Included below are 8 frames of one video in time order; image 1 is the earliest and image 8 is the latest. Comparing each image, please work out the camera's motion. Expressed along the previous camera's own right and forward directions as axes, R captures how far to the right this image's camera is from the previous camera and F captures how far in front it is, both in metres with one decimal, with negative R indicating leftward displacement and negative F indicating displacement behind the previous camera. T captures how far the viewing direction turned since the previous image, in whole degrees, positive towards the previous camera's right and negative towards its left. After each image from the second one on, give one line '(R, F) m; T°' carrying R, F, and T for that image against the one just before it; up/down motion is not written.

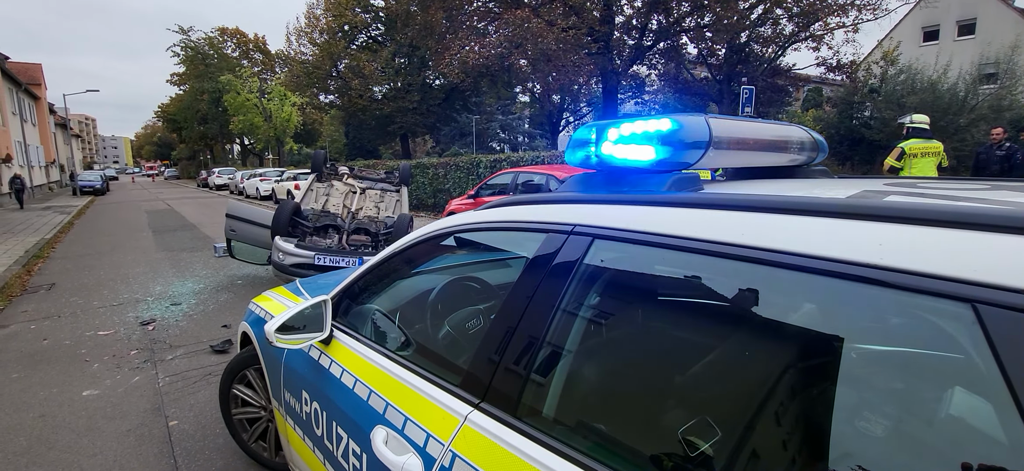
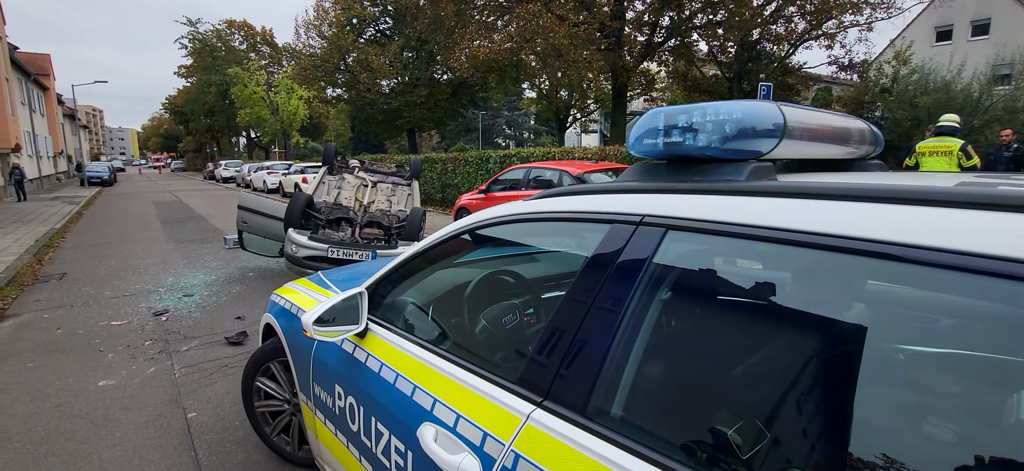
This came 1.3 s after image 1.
(-0.1, +0.1) m; 0°
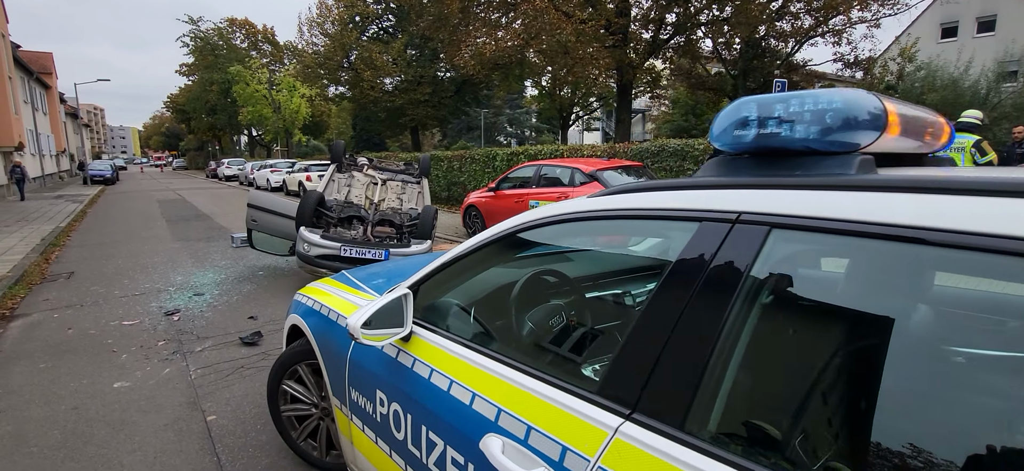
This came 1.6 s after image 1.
(-0.2, +0.1) m; 0°
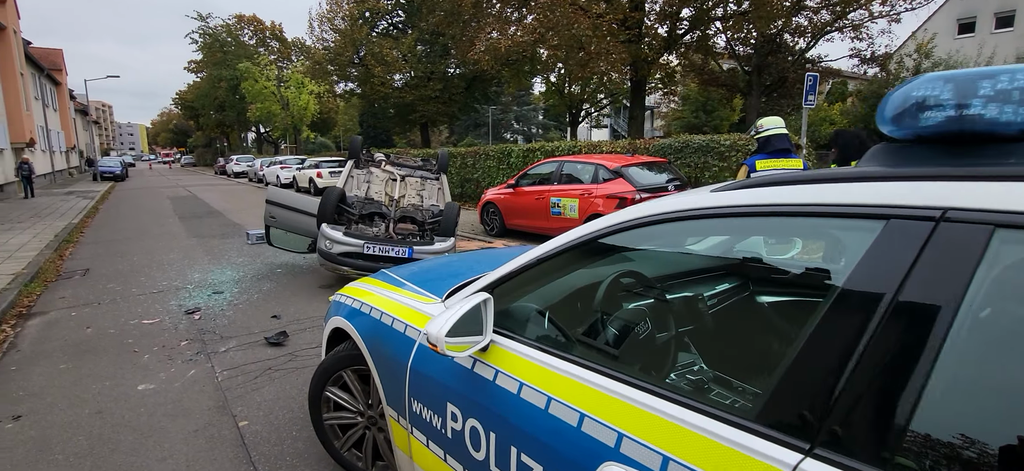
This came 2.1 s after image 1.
(-0.3, +0.2) m; -1°
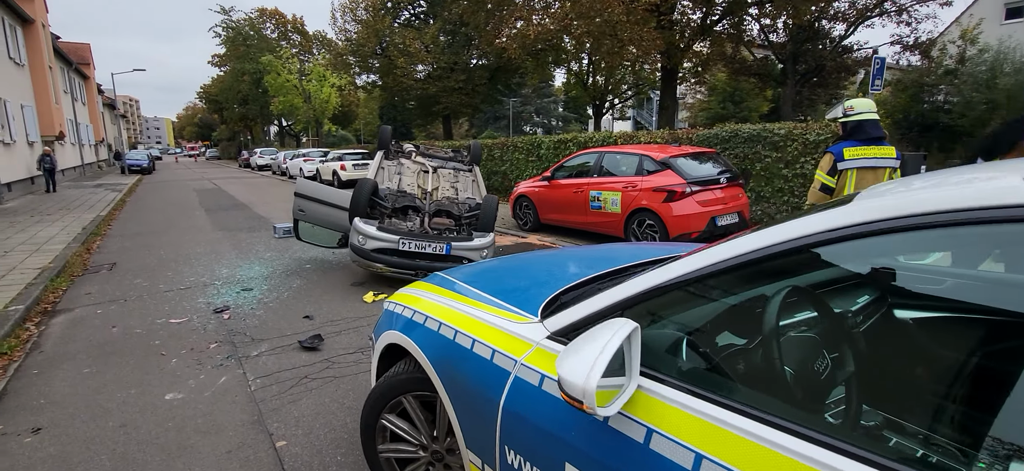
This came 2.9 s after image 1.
(-0.3, +0.4) m; -2°
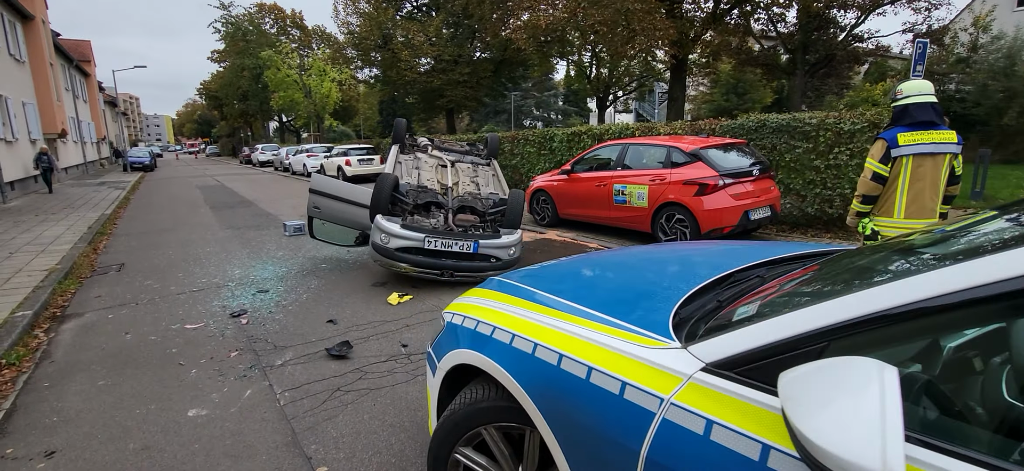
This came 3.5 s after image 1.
(-0.3, +0.3) m; 0°
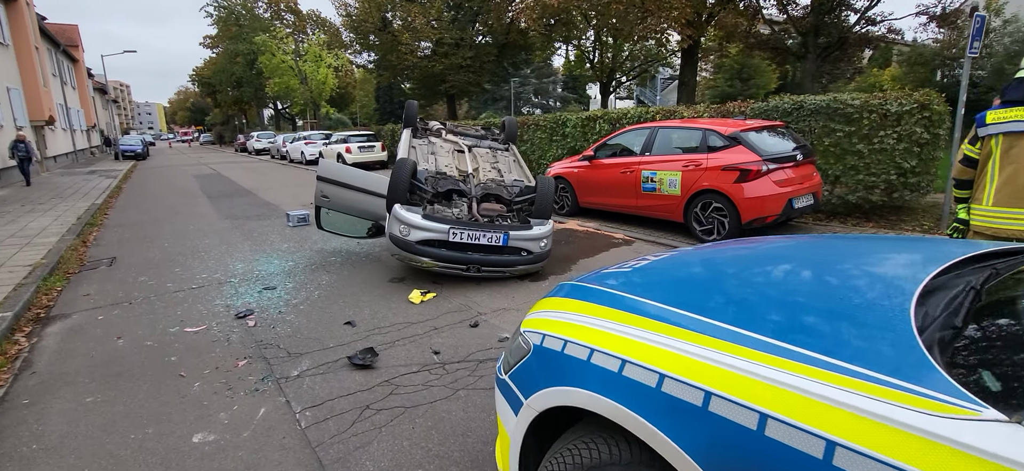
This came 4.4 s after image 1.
(-0.4, +0.5) m; 0°
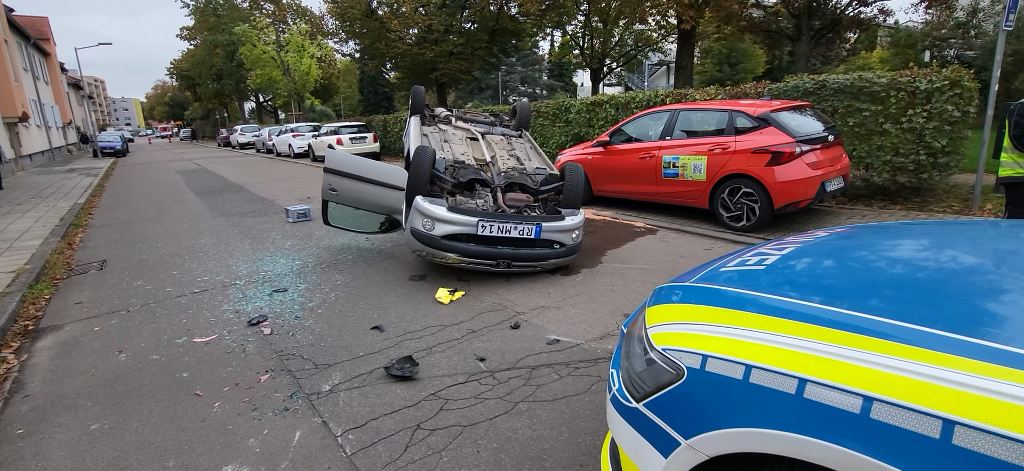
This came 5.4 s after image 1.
(-0.4, +0.4) m; +1°
